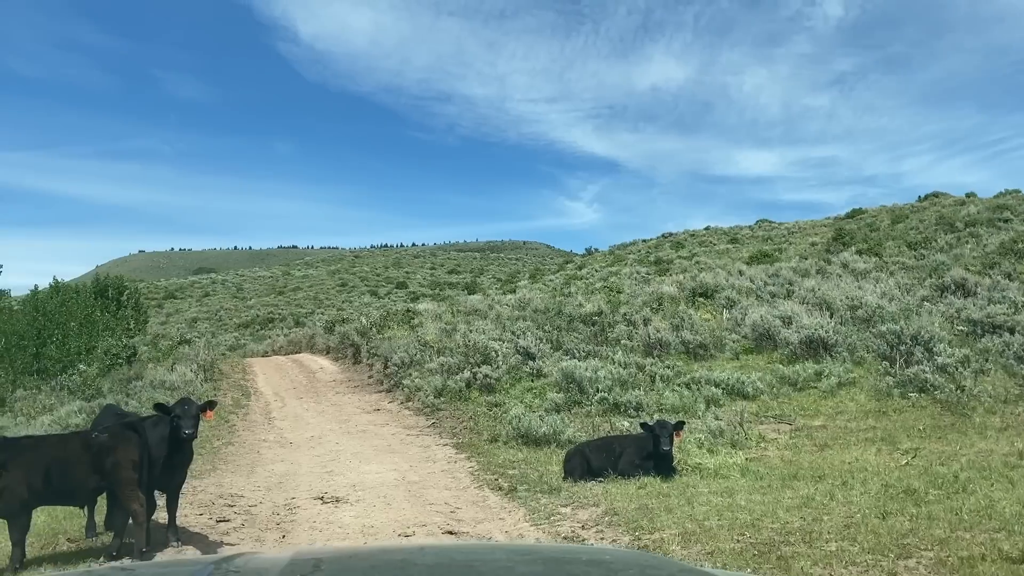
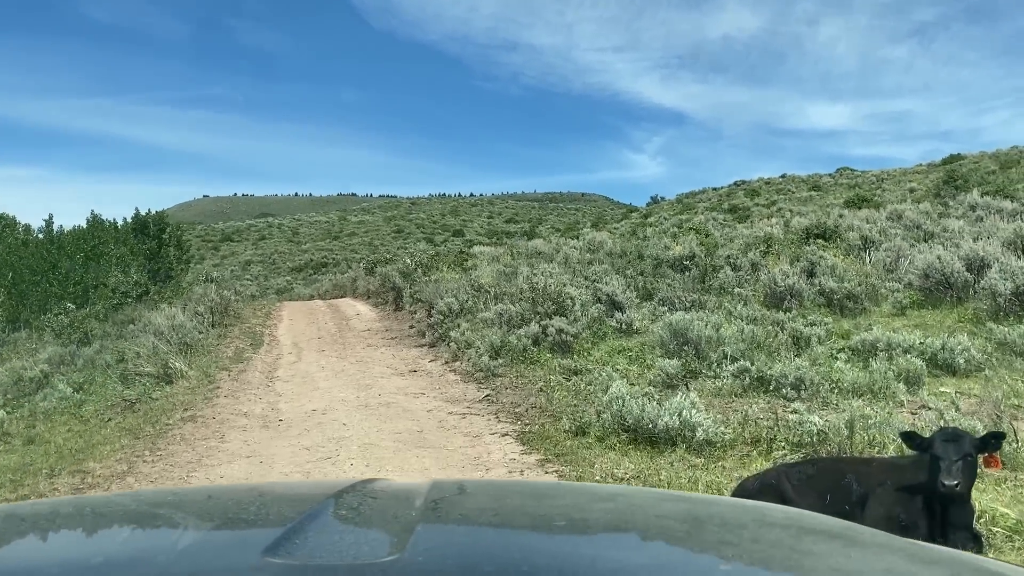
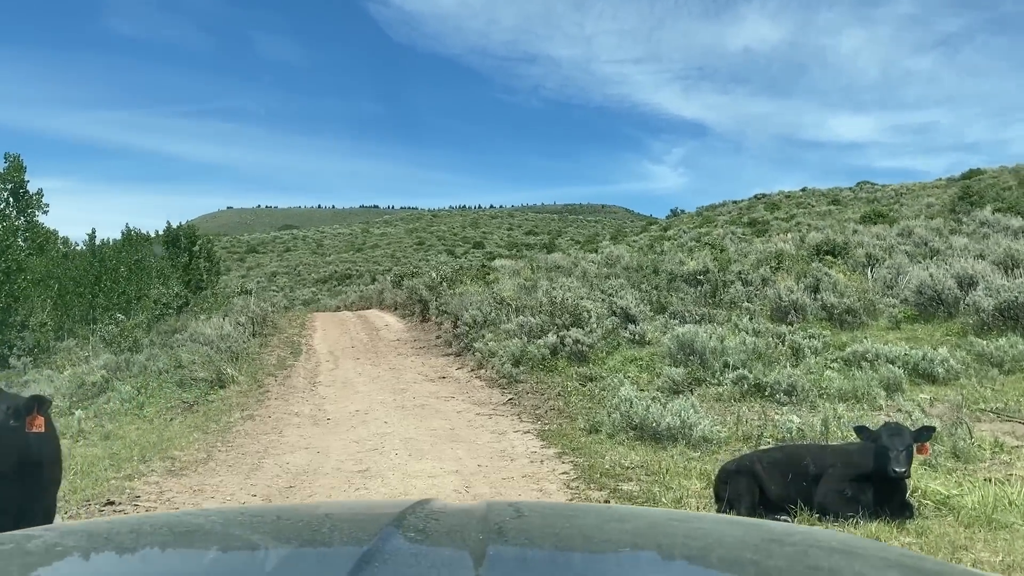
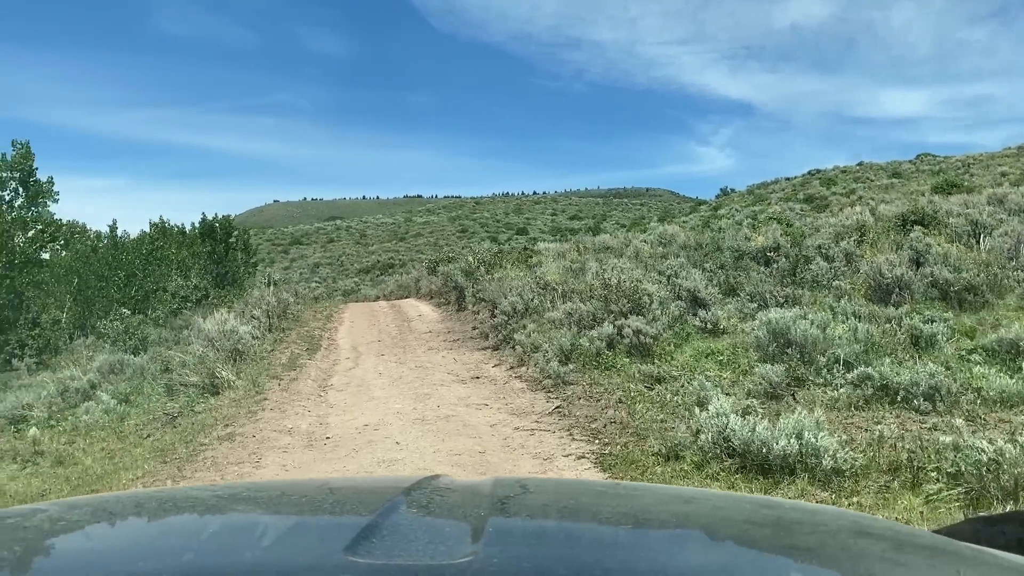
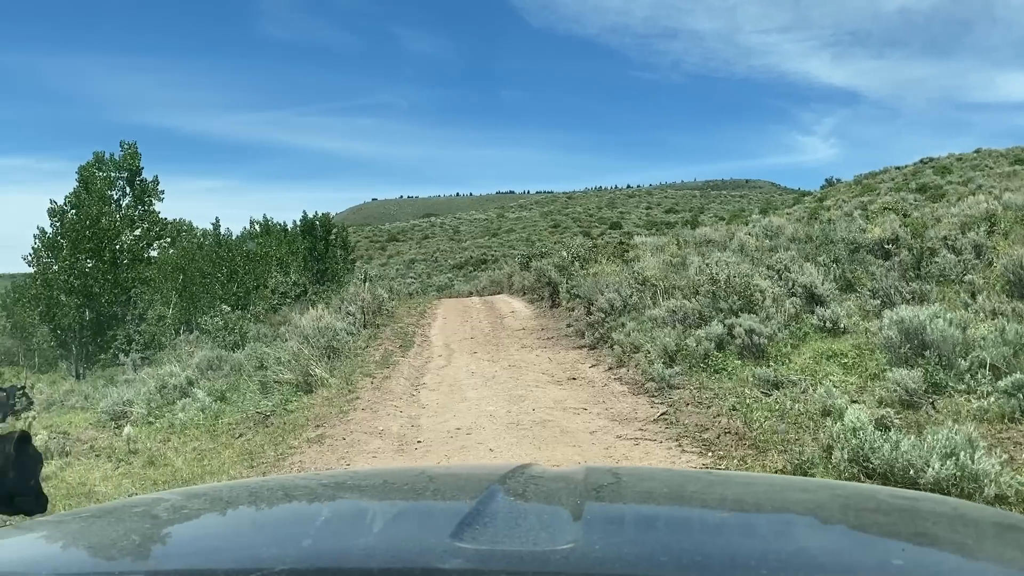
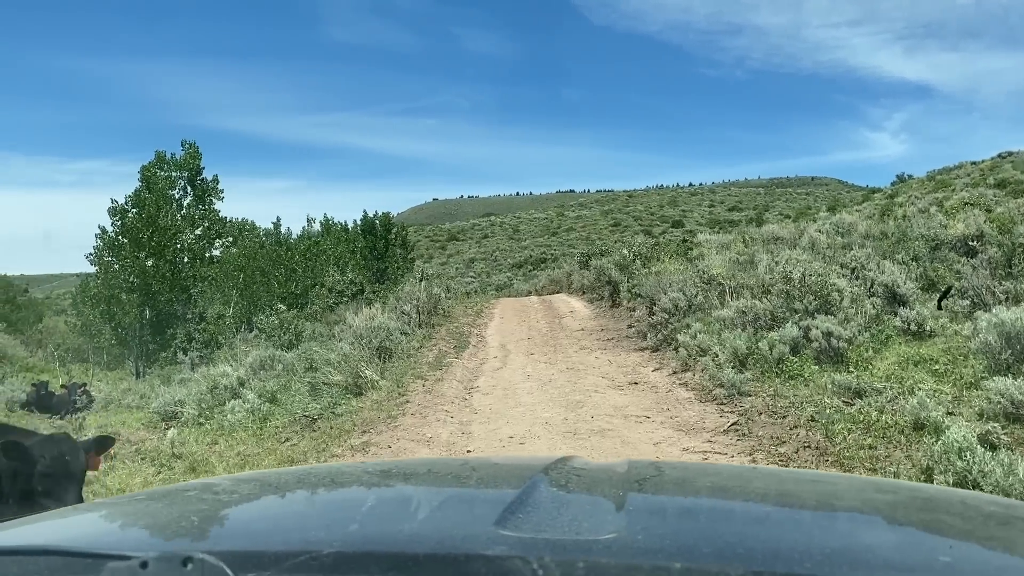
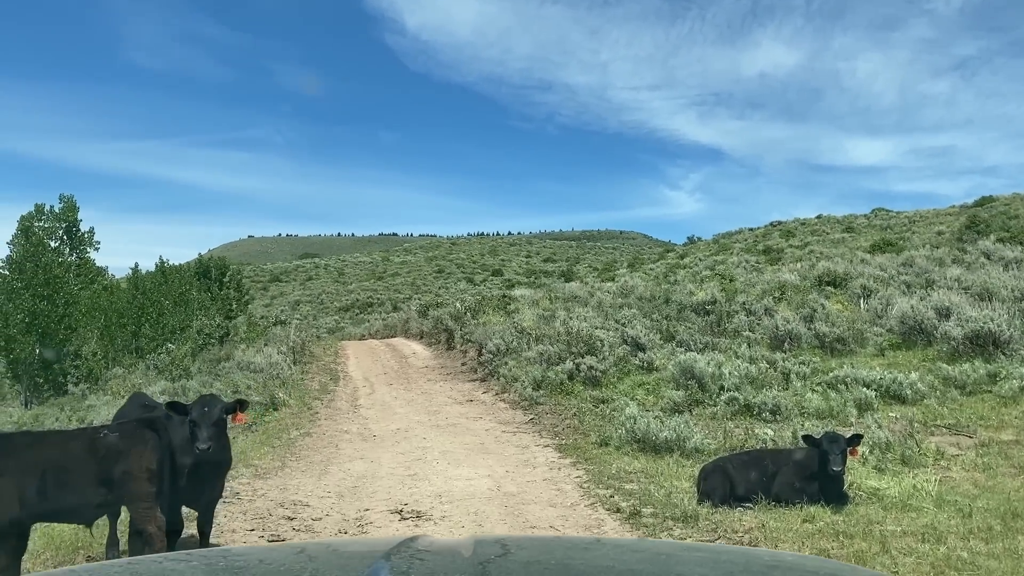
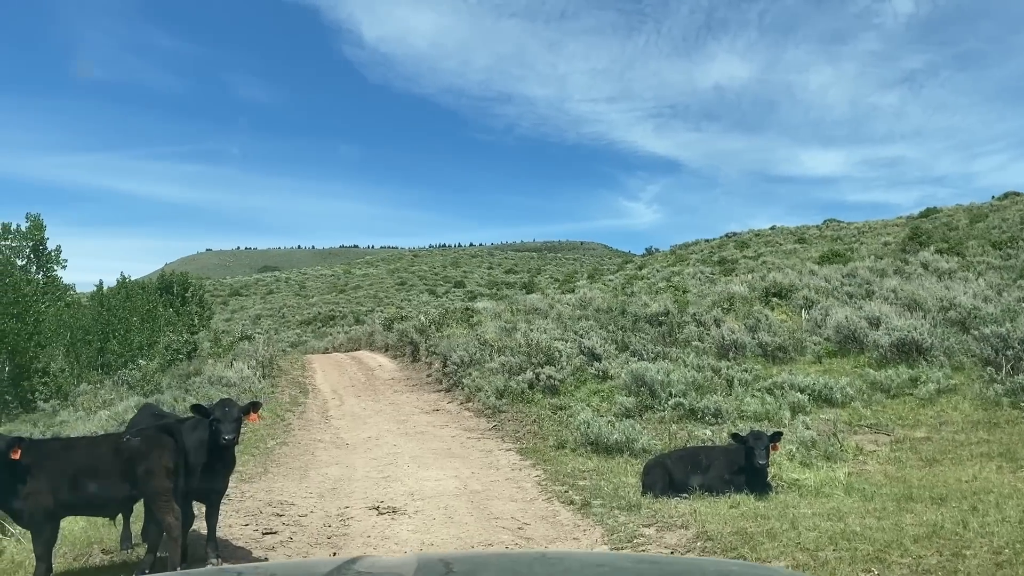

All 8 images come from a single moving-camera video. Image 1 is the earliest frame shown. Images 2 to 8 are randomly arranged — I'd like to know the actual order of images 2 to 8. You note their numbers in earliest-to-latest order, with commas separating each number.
8, 7, 3, 2, 4, 5, 6
